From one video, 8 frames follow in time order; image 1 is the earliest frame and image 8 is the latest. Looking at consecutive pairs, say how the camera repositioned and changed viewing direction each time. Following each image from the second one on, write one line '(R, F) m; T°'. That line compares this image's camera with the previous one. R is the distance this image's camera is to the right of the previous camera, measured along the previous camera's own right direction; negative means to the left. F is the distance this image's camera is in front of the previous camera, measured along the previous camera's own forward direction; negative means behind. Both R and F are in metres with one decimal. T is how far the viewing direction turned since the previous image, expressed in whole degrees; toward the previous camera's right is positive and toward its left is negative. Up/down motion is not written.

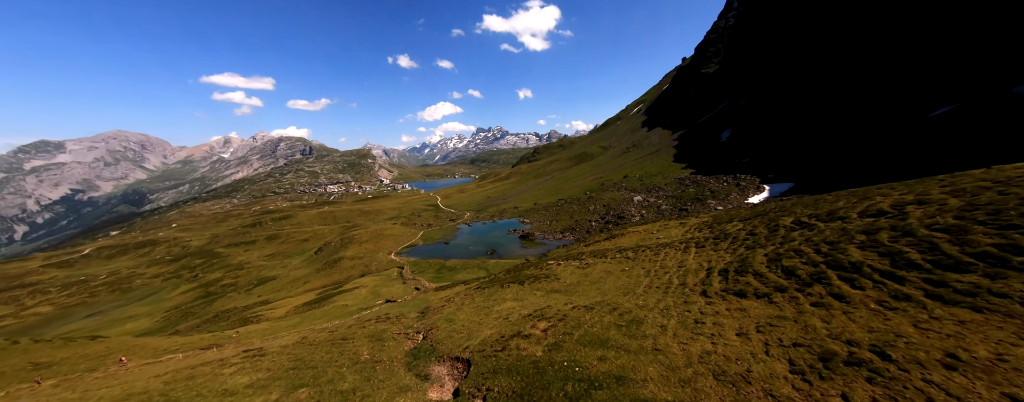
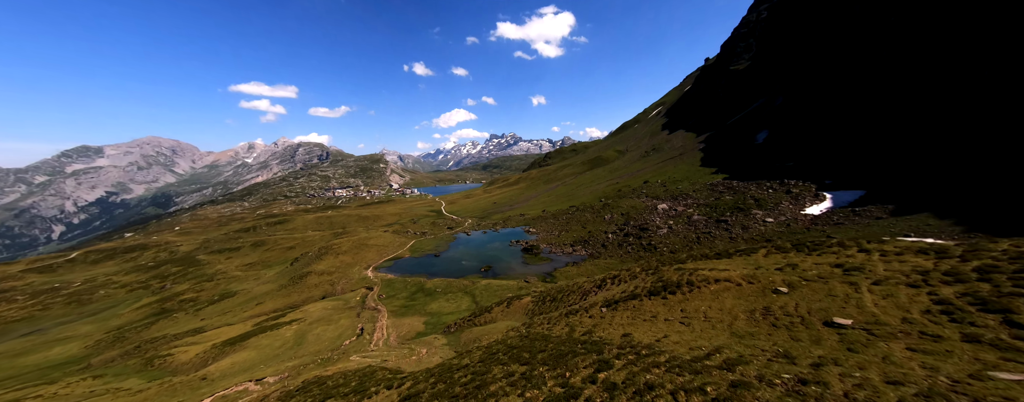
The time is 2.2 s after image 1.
(+3.1, +14.3) m; -3°
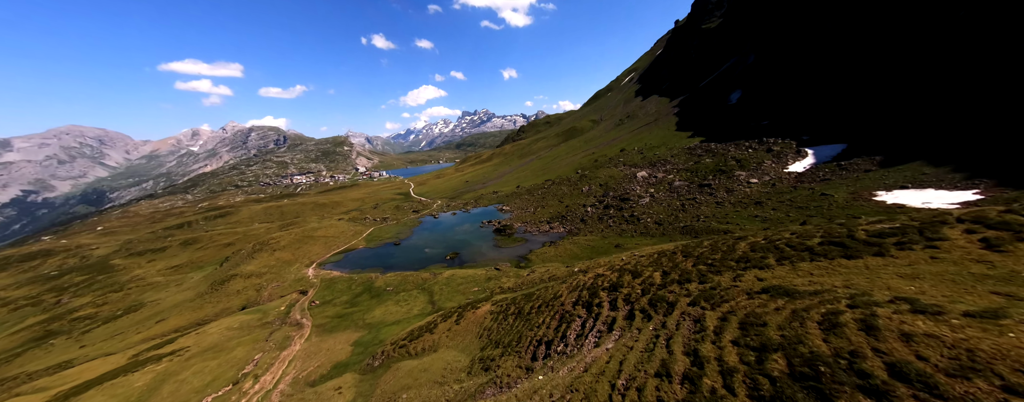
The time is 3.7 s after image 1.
(+2.1, +9.3) m; +5°
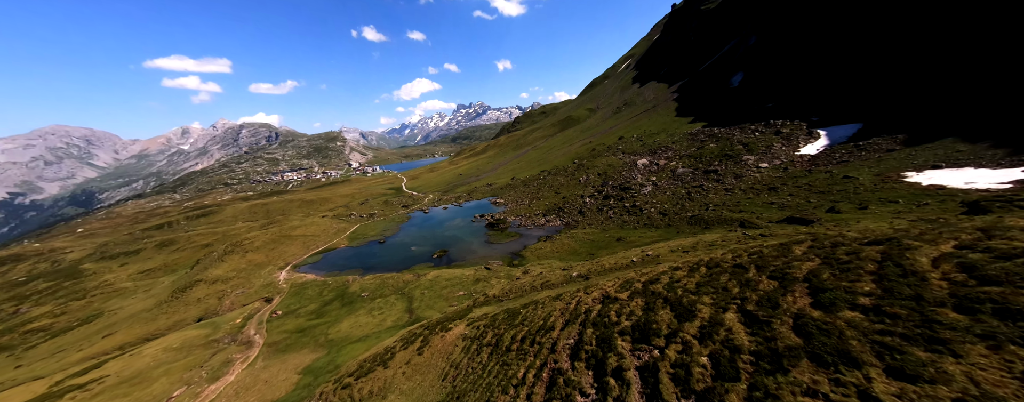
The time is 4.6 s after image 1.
(+1.1, +5.2) m; +1°
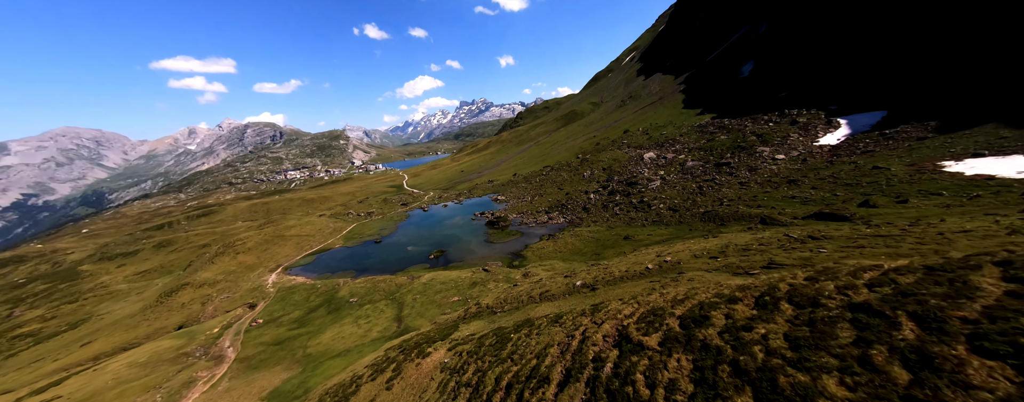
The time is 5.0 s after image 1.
(+0.7, +3.1) m; -1°
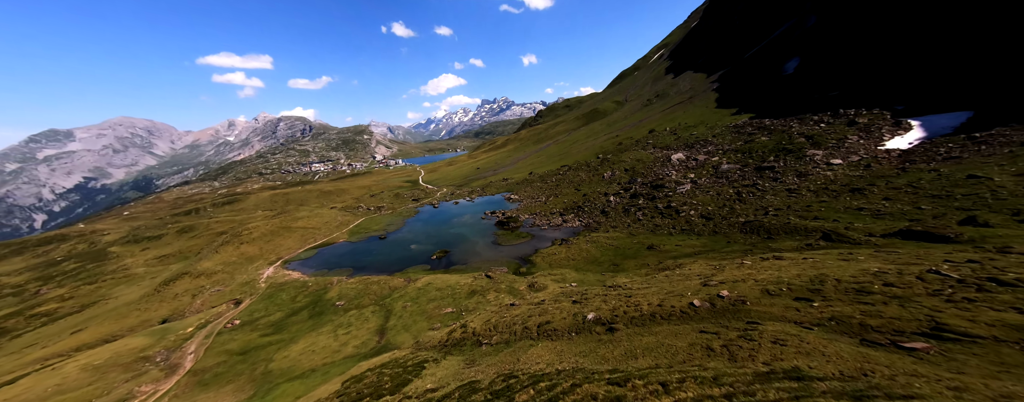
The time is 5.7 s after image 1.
(+1.2, +4.7) m; -4°
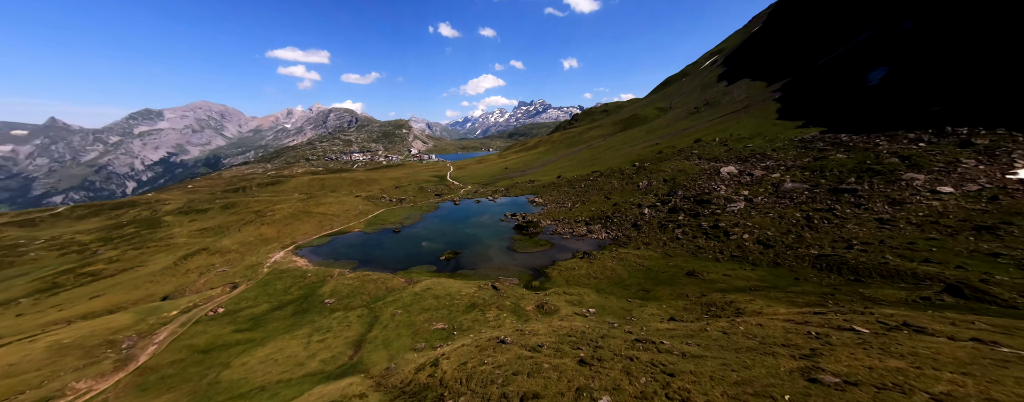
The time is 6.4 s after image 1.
(+1.4, +4.8) m; -6°
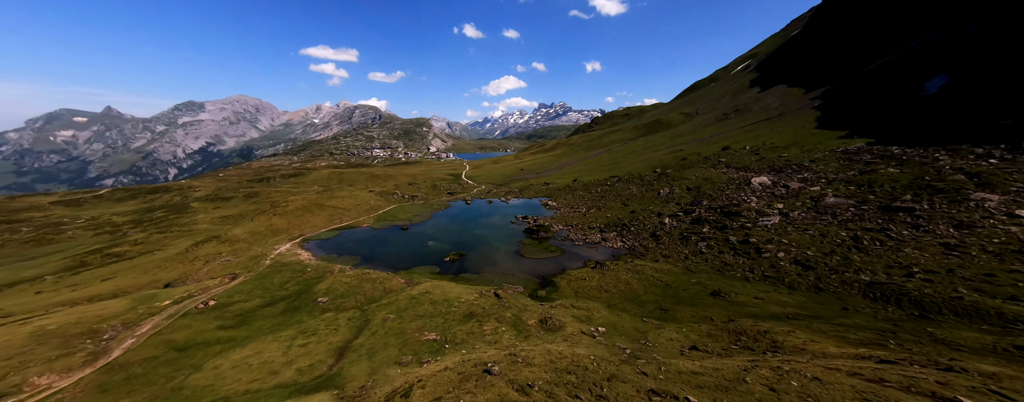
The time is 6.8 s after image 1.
(+0.9, +2.5) m; -3°
